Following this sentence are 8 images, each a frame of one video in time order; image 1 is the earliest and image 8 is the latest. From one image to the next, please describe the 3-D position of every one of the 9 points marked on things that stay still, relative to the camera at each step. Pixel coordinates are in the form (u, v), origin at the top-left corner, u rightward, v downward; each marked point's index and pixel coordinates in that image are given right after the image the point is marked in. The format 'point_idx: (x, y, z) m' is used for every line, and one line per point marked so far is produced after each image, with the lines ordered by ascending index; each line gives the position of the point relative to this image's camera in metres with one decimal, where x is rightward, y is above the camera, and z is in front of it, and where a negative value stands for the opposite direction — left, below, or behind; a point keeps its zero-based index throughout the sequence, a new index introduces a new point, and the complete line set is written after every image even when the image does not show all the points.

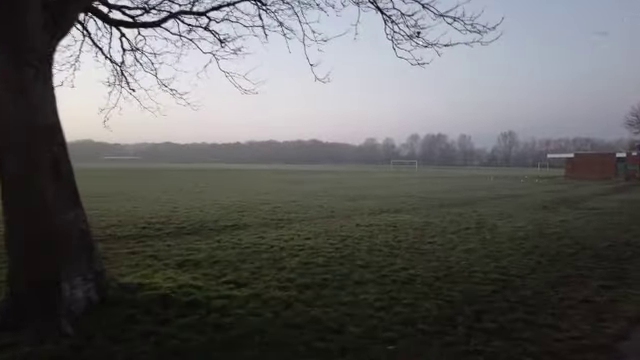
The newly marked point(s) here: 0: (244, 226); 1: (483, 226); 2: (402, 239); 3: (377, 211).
0: (-2.9, -1.8, +15.0) m
1: (+6.5, -1.8, +15.8) m
2: (+2.6, -1.9, +12.6) m
3: (+2.8, -1.5, +19.6) m
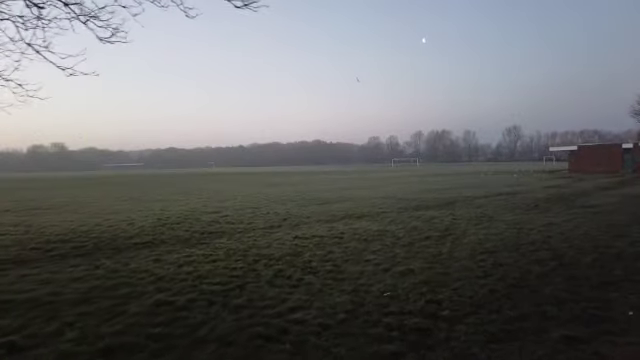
0: (-5.2, -2.0, +12.5) m
1: (+4.3, -1.8, +13.1) m
2: (+0.3, -2.0, +10.0) m
3: (+0.7, -1.6, +16.9) m
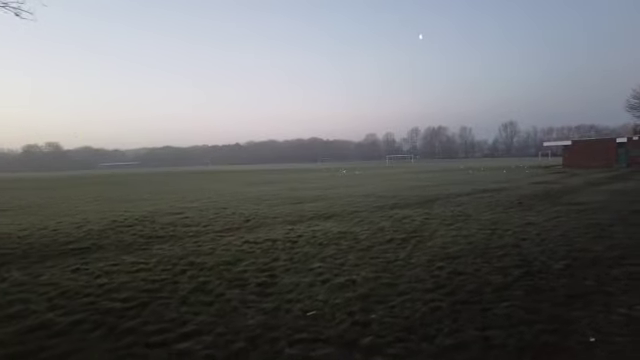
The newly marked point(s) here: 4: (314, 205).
0: (-6.5, -2.0, +11.3) m
1: (+2.9, -1.7, +12.0) m
2: (-1.1, -1.9, +8.9) m
3: (-0.7, -1.5, +15.8) m
4: (-0.4, -1.3, +19.8) m
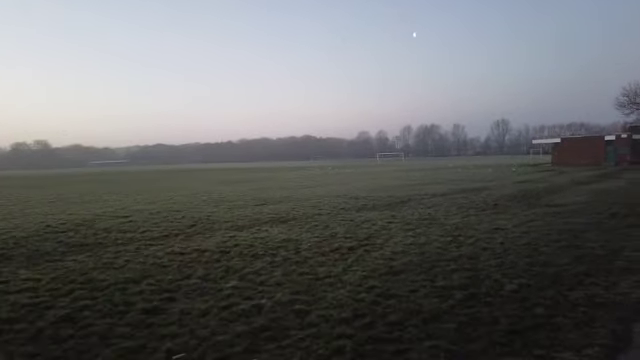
0: (-8.2, -2.0, +9.9) m
1: (+1.3, -1.7, +10.7) m
2: (-2.7, -2.0, +7.6) m
3: (-2.4, -1.6, +14.5) m
4: (-2.1, -1.3, +18.4) m
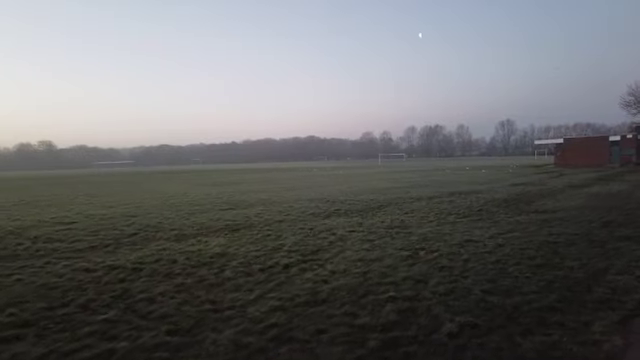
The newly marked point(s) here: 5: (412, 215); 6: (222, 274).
0: (-9.7, -2.1, +8.5) m
1: (-0.2, -1.8, +9.2) m
2: (-4.2, -2.1, +6.1) m
3: (-3.9, -1.7, +13.0) m
4: (-3.5, -1.4, +17.0) m
5: (+3.6, -1.4, +15.3) m
6: (-2.0, -1.9, +8.1) m
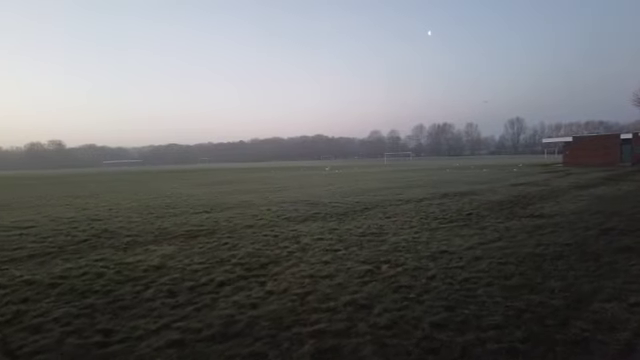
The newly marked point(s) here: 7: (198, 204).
0: (-10.8, -2.2, +7.6) m
1: (-1.3, -1.9, +8.0) m
2: (-5.3, -2.2, +5.0) m
3: (-4.8, -1.7, +11.9) m
4: (-4.4, -1.4, +15.9) m
5: (+2.7, -1.4, +14.1) m
6: (-3.1, -2.0, +7.0) m
7: (-5.9, -1.2, +19.4) m
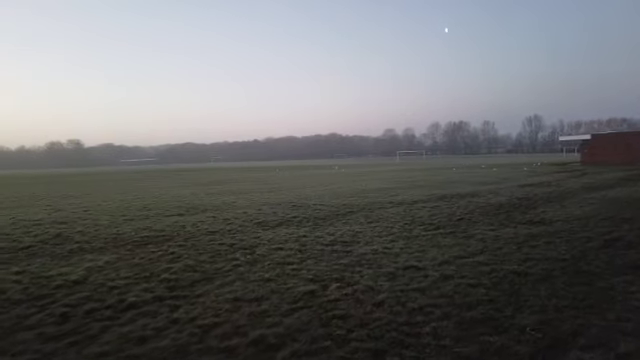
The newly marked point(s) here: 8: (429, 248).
0: (-11.9, -2.2, +6.8) m
1: (-2.4, -1.9, +6.8) m
2: (-6.6, -2.2, +4.0) m
3: (-5.8, -1.8, +10.9) m
4: (-5.2, -1.5, +14.8) m
5: (+1.8, -1.5, +12.8) m
6: (-4.3, -2.0, +5.9) m
7: (-6.6, -1.2, +18.4) m
8: (+2.7, -1.6, +9.5) m
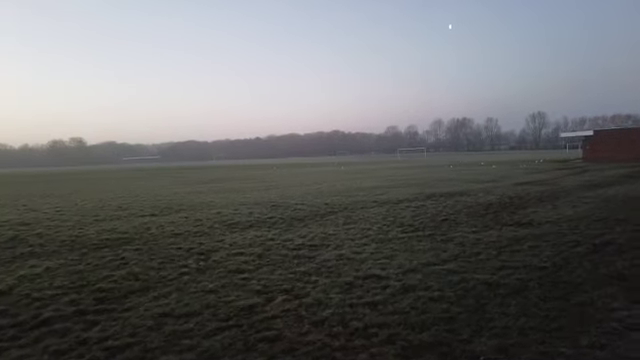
0: (-12.8, -2.3, +6.2) m
1: (-3.3, -1.9, +6.1) m
2: (-7.5, -2.2, +3.3) m
3: (-6.6, -1.8, +10.2) m
4: (-6.0, -1.4, +14.1) m
5: (+1.0, -1.4, +12.0) m
6: (-5.1, -2.1, +5.2) m
7: (-7.3, -1.1, +17.7) m
8: (+1.8, -1.6, +8.7) m
